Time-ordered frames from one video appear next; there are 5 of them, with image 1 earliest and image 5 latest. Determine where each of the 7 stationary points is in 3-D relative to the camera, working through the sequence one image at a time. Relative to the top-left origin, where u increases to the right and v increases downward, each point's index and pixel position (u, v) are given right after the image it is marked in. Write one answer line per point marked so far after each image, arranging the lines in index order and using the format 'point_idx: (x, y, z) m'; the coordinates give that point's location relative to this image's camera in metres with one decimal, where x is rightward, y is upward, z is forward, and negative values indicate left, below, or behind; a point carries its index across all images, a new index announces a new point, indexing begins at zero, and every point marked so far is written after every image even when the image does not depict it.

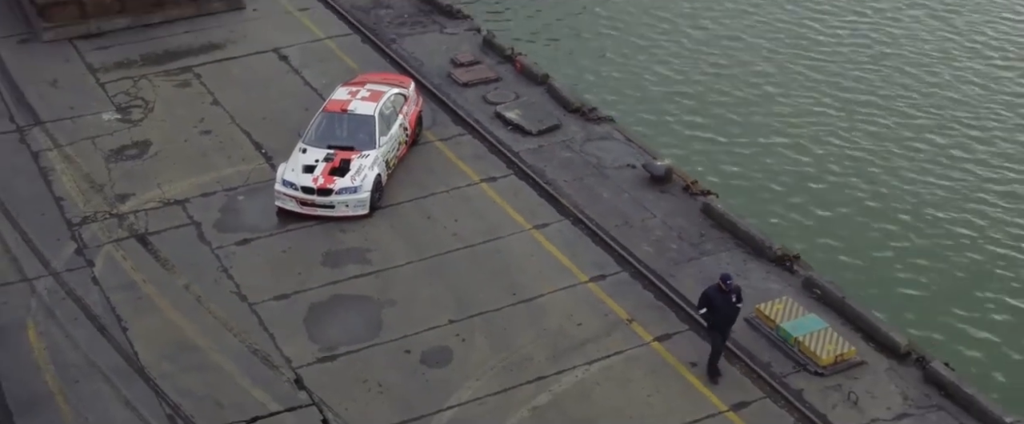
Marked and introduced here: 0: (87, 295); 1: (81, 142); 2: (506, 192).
0: (-5.7, -1.1, +15.5) m
1: (-7.0, +1.1, +18.8) m
2: (-0.1, +0.3, +17.5) m
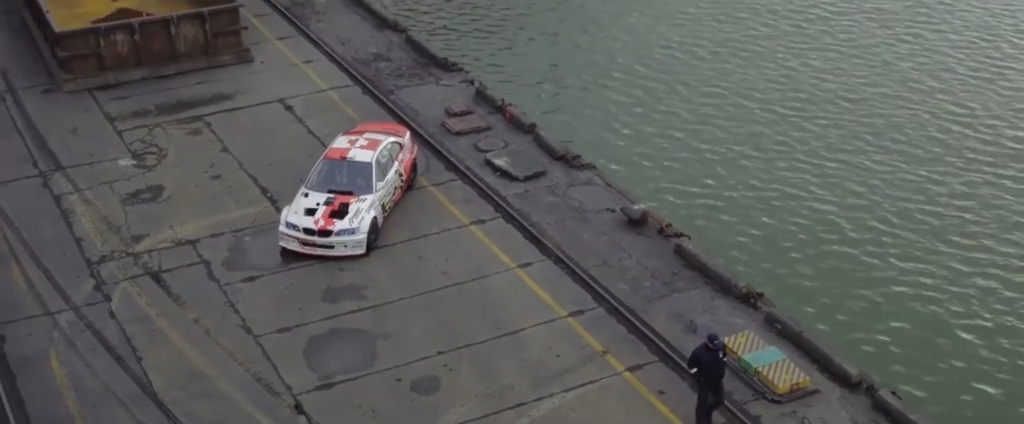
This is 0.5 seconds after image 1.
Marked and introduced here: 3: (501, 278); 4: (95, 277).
0: (-5.9, -1.7, +16.8) m
1: (-7.2, +0.5, +20.2) m
2: (-0.3, -0.4, +18.9) m
3: (-0.2, -1.0, +17.9) m
4: (-6.5, -1.0, +17.9) m
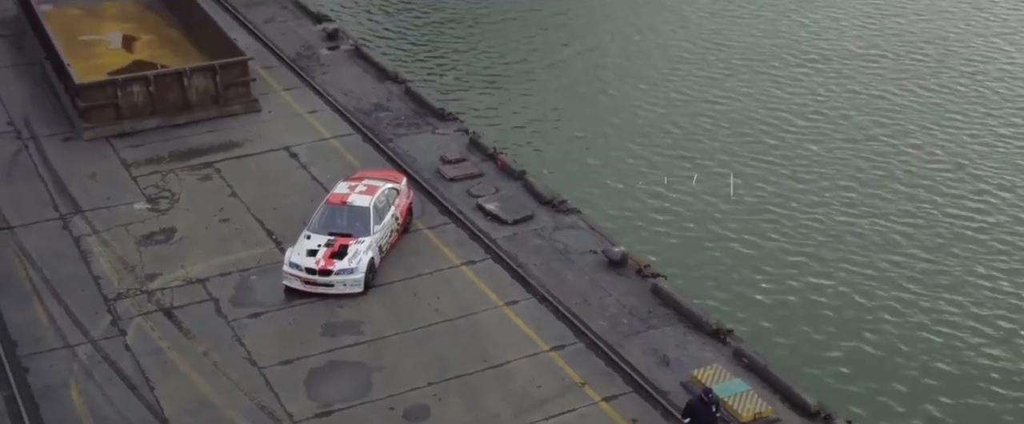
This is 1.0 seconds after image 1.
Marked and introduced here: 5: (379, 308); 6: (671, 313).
0: (-6.2, -2.3, +18.2) m
1: (-7.4, -0.3, +21.6) m
2: (-0.5, -1.1, +20.2) m
3: (-0.4, -1.7, +19.2) m
4: (-6.7, -1.7, +19.3) m
5: (-2.2, -1.6, +19.4) m
6: (+2.7, -1.7, +19.2) m
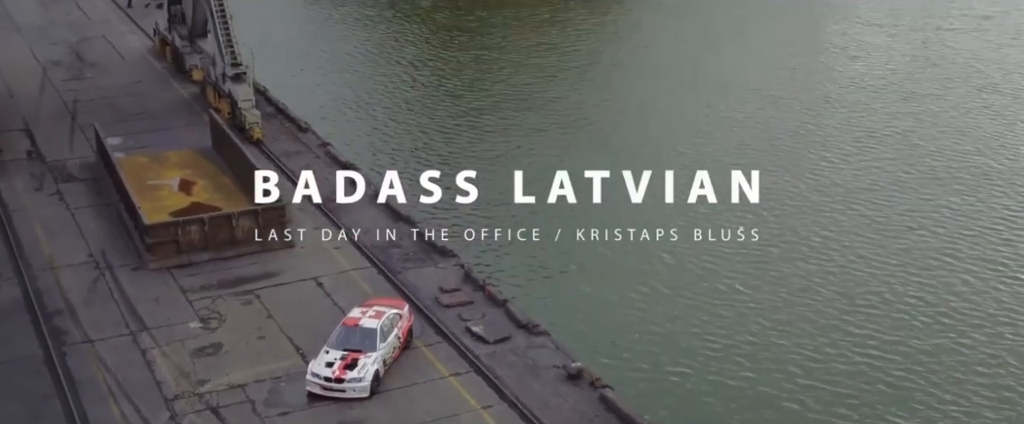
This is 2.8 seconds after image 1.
0: (-6.7, -4.7, +23.2) m
1: (-7.9, -3.0, +26.9) m
2: (-1.0, -3.7, +25.2) m
3: (-0.9, -4.3, +24.1) m
4: (-7.2, -4.2, +24.4) m
5: (-2.8, -4.2, +24.4) m
6: (+2.1, -4.3, +24.0) m
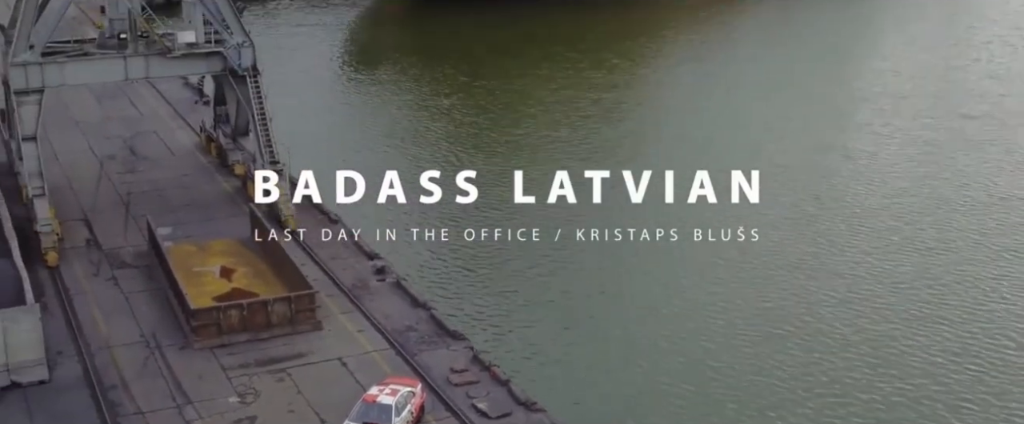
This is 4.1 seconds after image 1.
0: (-6.8, -6.8, +26.7) m
1: (-7.8, -5.4, +30.5) m
2: (-1.0, -6.0, +28.6) m
3: (-1.0, -6.4, +27.4) m
4: (-7.3, -6.4, +28.0) m
5: (-2.8, -6.4, +27.8) m
6: (+2.0, -6.5, +27.3) m
